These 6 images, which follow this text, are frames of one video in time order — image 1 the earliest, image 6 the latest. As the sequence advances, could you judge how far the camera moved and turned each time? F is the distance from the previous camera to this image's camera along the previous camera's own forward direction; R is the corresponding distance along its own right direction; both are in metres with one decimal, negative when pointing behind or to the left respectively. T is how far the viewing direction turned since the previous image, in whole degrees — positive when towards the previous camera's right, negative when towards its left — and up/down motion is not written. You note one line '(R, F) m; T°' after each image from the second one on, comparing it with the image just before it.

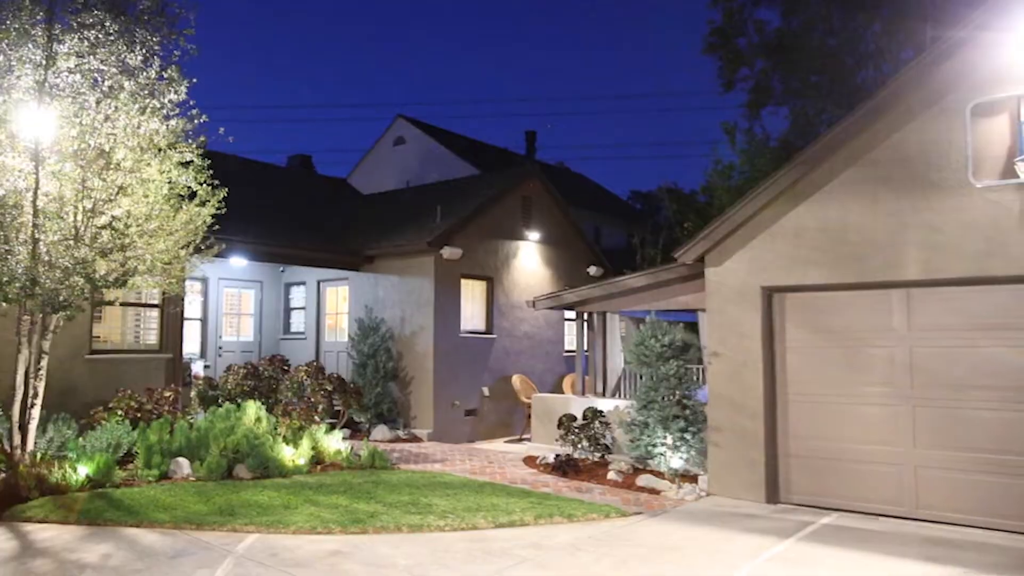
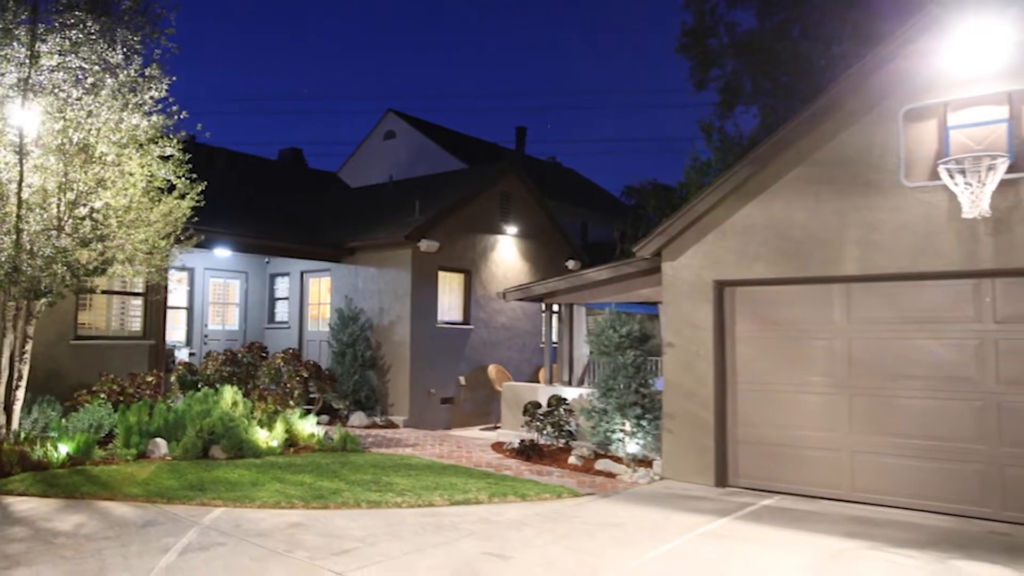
(+0.4, -0.4) m; 0°
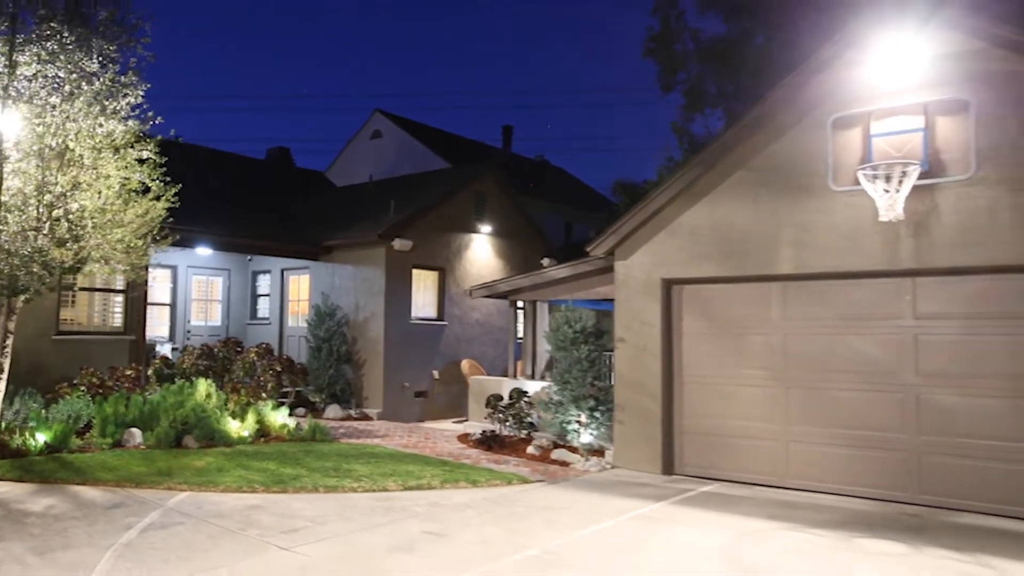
(+0.5, -0.5) m; 0°
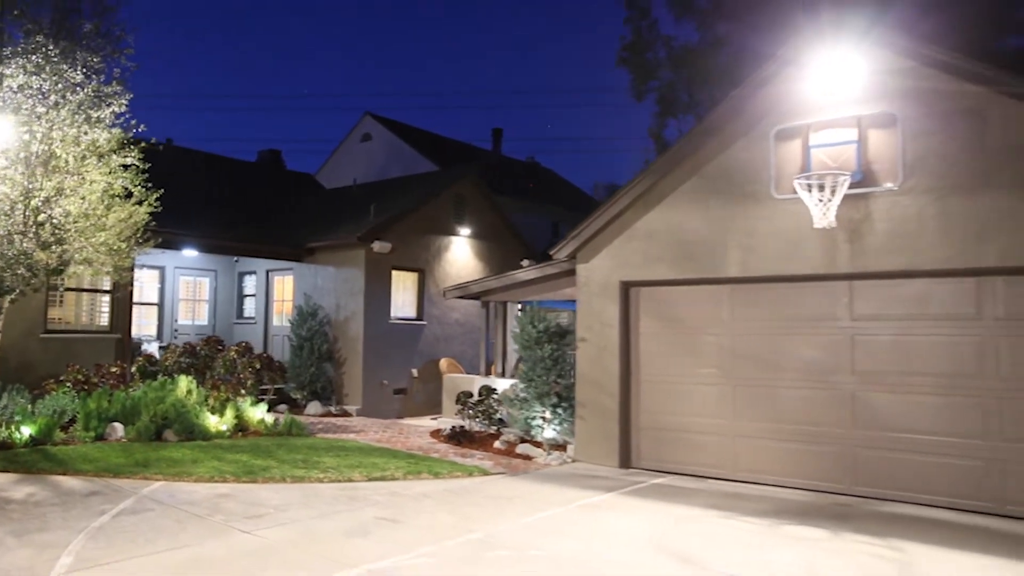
(+0.4, -0.5) m; 0°
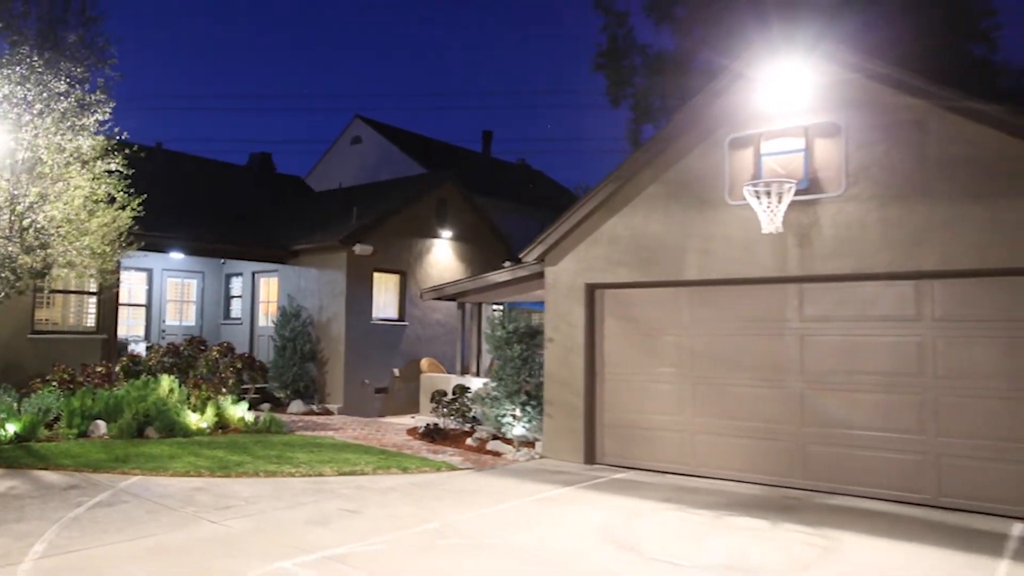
(+0.4, -0.4) m; 0°
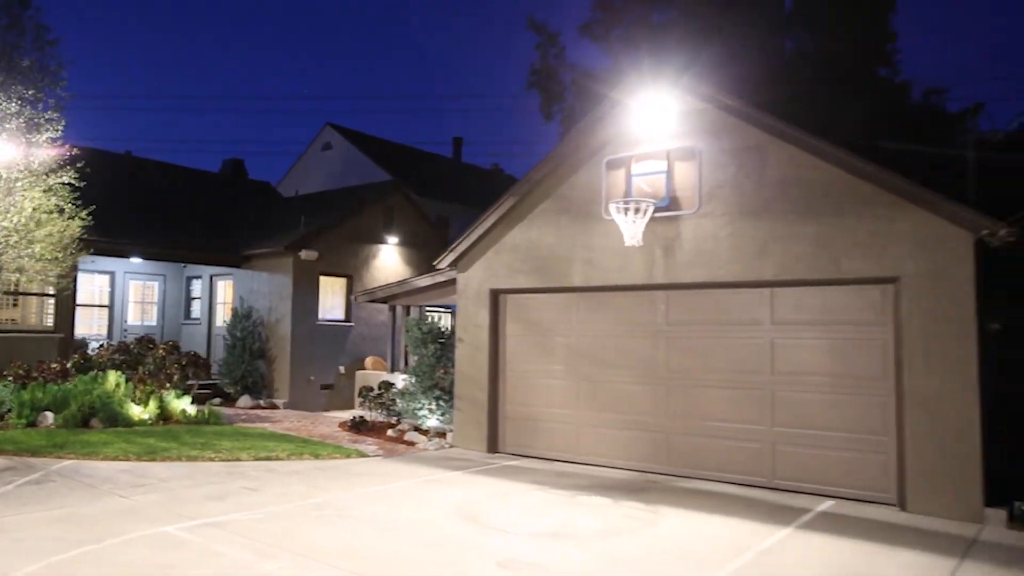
(+1.2, -1.0) m; 0°
